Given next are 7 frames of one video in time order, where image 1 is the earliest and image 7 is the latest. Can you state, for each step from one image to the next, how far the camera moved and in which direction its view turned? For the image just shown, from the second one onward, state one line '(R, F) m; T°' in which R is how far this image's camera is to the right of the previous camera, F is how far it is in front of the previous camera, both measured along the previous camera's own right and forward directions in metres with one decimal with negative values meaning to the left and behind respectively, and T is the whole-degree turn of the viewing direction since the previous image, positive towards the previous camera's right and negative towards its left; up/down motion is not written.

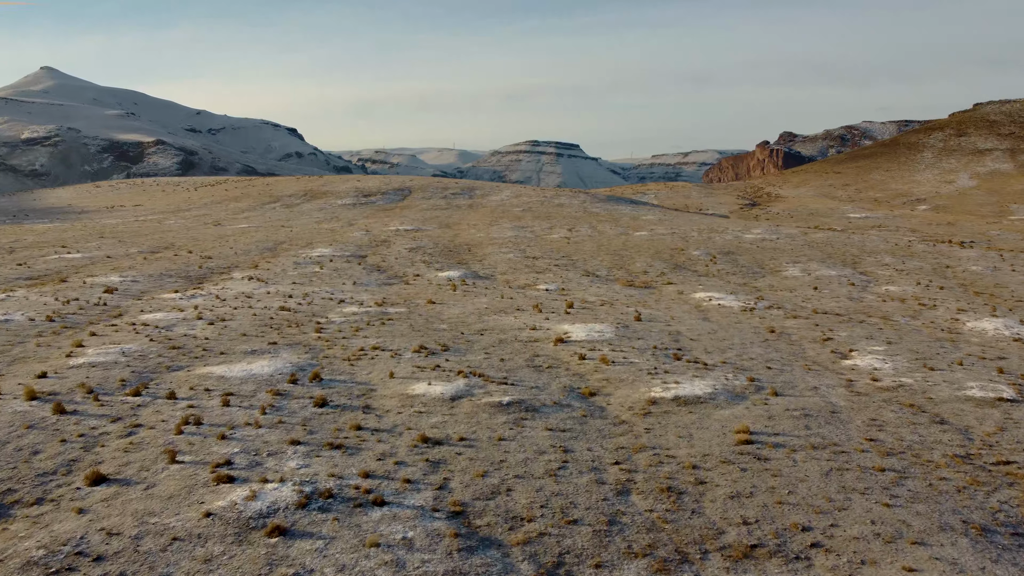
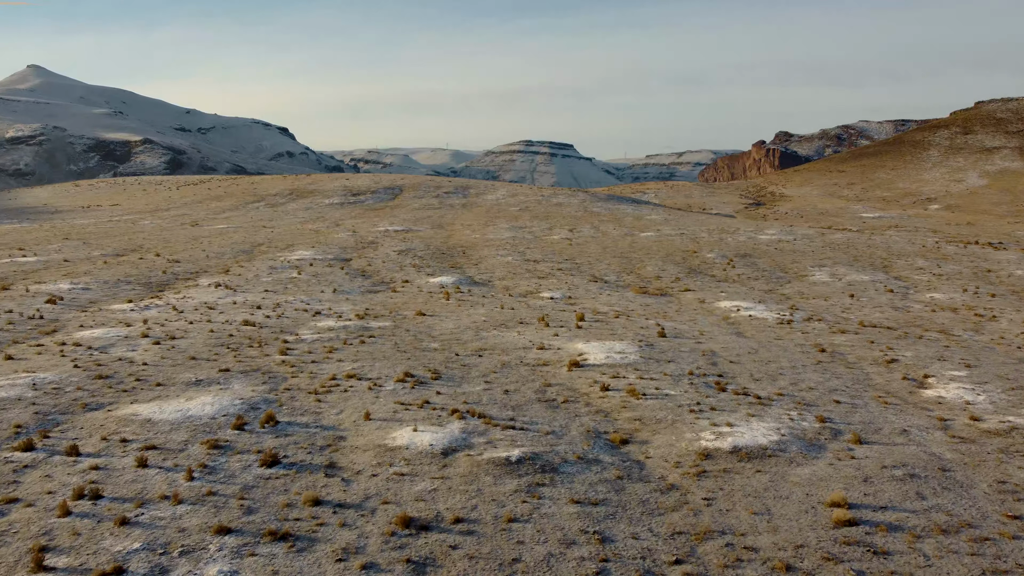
(-0.3, +5.1) m; 0°
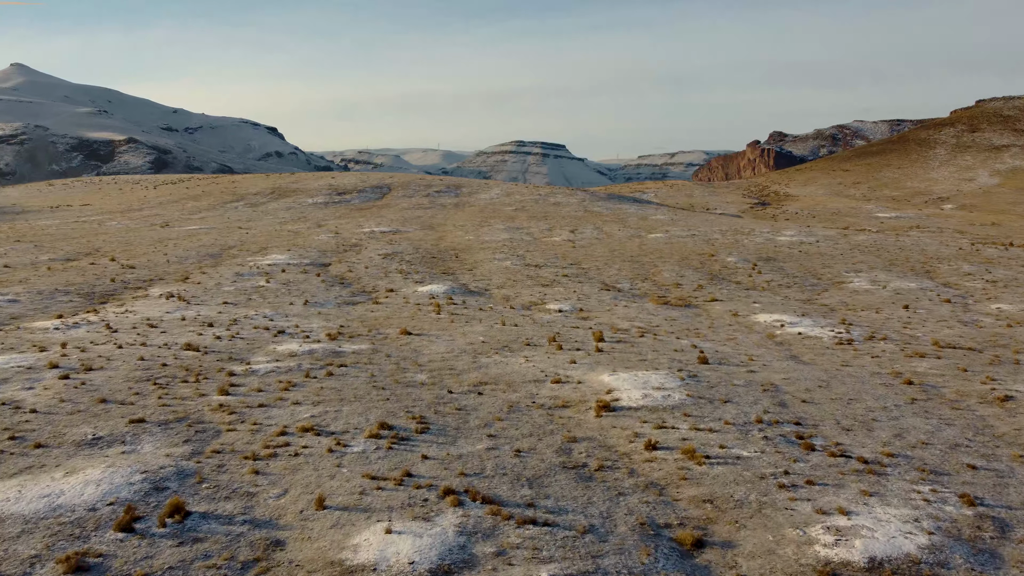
(-0.4, +5.8) m; +1°
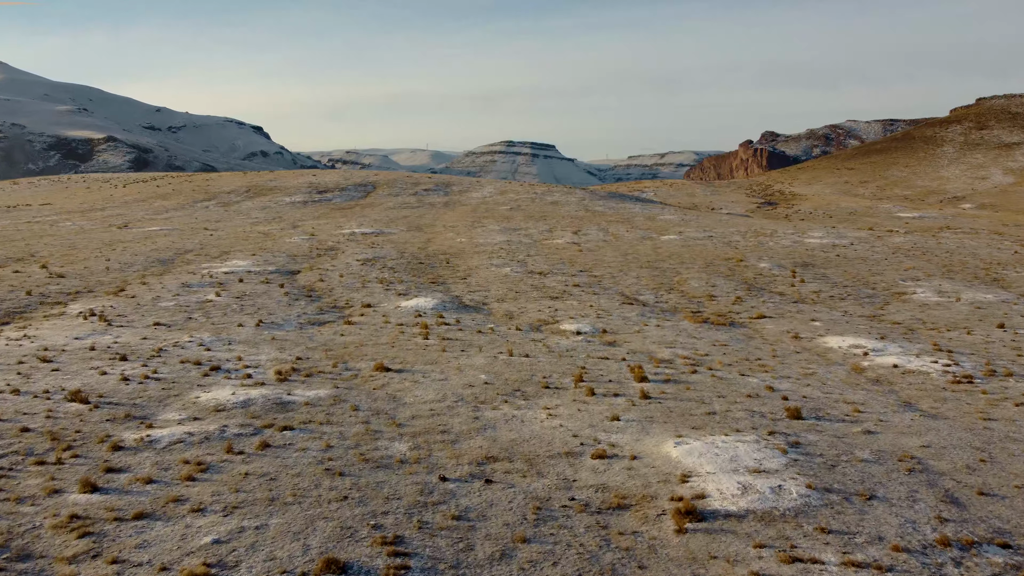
(-0.6, +7.0) m; +1°
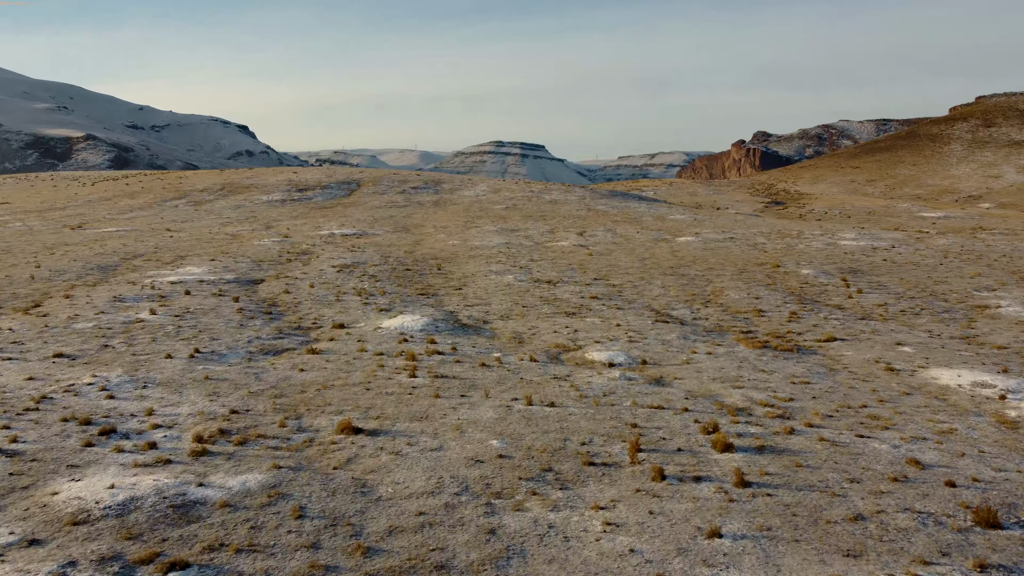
(-0.6, +6.4) m; +1°
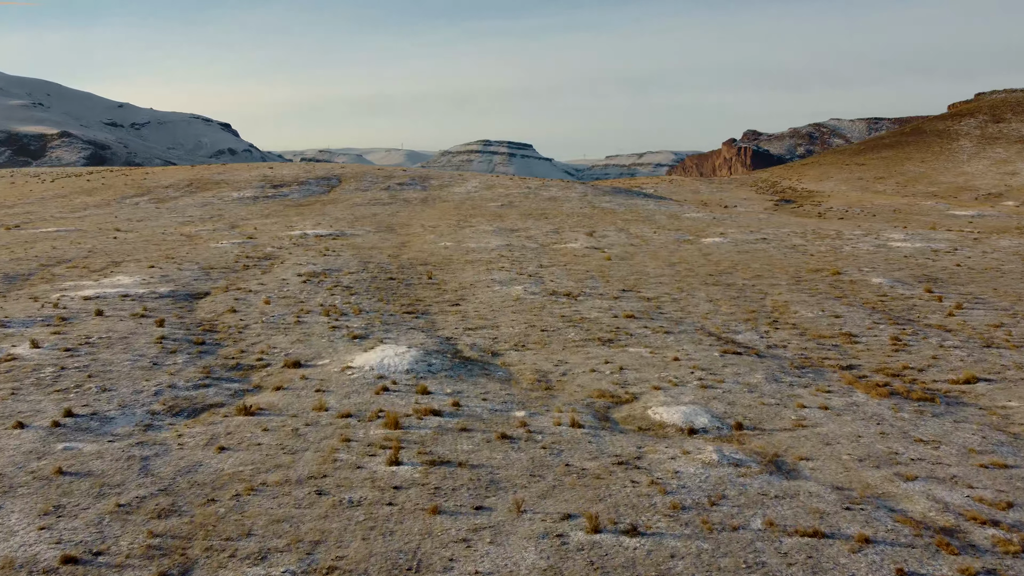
(-0.8, +7.1) m; +1°
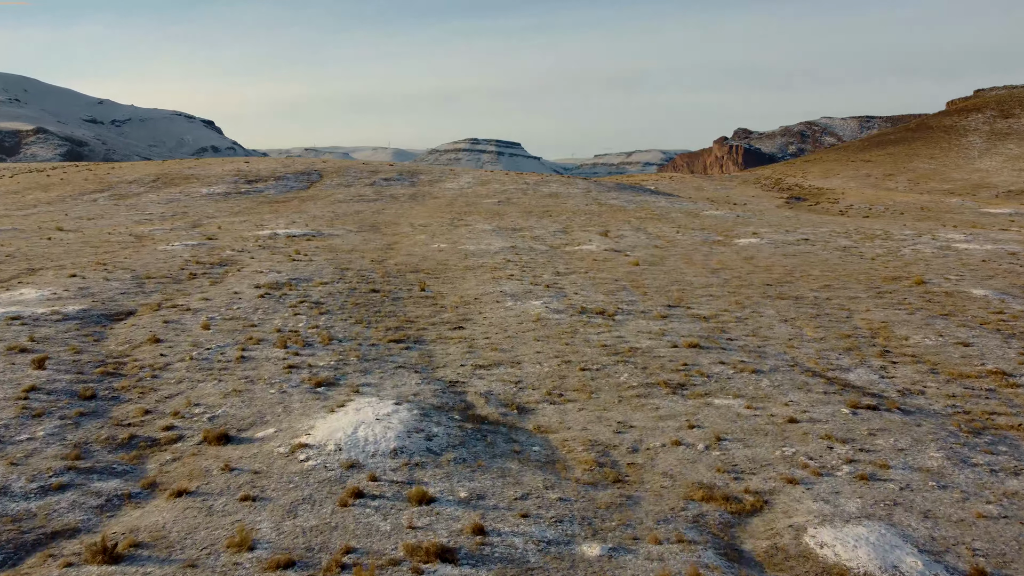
(-0.8, +6.4) m; +1°
